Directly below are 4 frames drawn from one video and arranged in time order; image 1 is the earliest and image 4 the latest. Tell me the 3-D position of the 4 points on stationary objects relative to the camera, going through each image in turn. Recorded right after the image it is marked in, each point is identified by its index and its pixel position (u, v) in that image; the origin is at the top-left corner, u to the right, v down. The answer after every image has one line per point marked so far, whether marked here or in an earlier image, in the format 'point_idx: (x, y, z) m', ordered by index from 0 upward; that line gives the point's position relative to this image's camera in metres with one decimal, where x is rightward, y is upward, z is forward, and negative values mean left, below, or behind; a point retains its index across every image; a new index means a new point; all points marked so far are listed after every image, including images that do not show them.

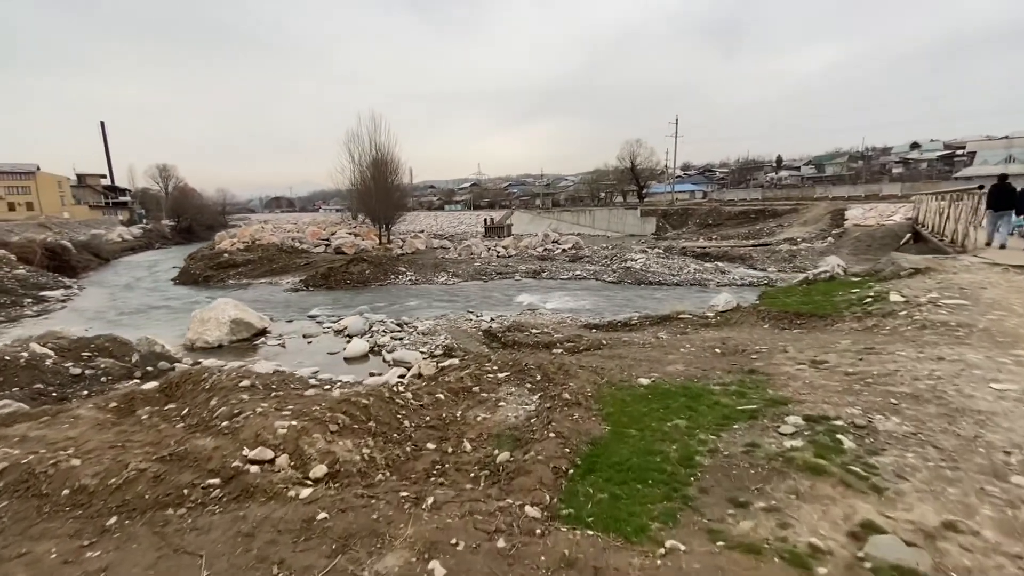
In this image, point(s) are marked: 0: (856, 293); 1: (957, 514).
0: (+6.0, -0.1, +8.2) m
1: (+2.2, -1.1, +2.3) m
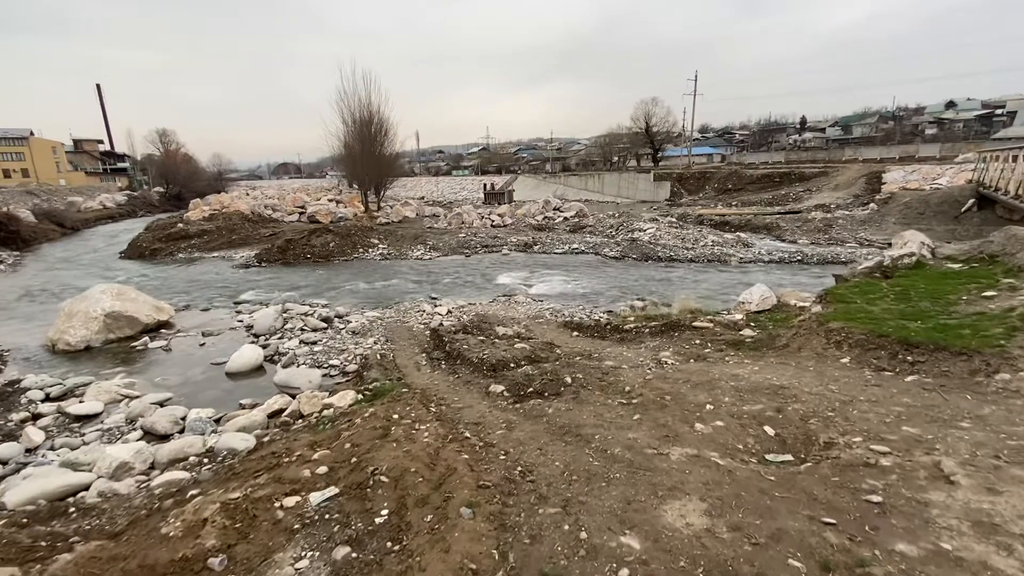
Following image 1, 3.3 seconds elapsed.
0: (+5.0, -0.1, +4.9) m
1: (+1.0, -1.5, -0.9) m
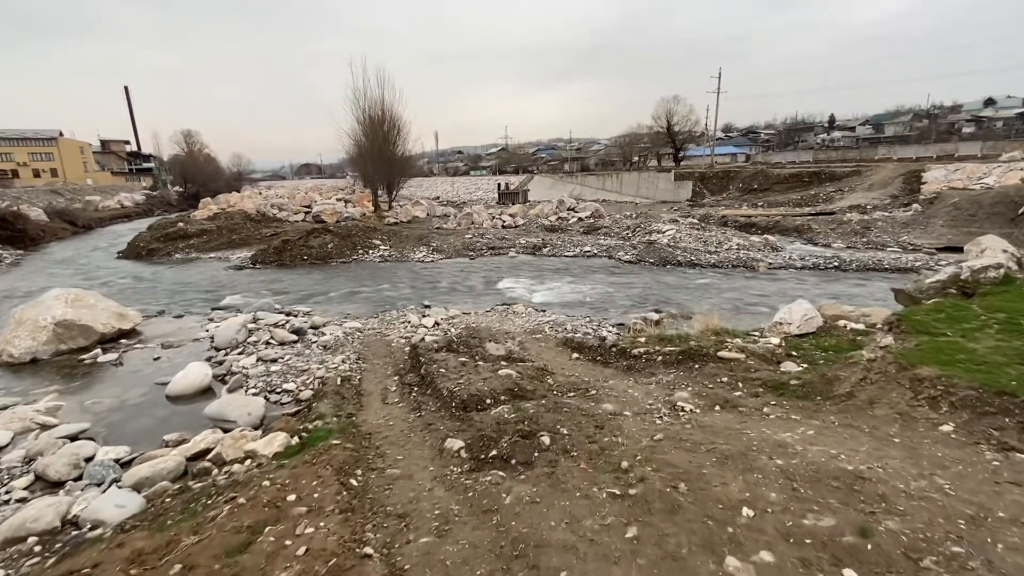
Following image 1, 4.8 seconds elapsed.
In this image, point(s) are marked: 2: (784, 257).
0: (+4.7, -0.4, +3.4) m
1: (+0.4, -1.7, -2.2) m
2: (+8.9, +1.0, +15.3) m
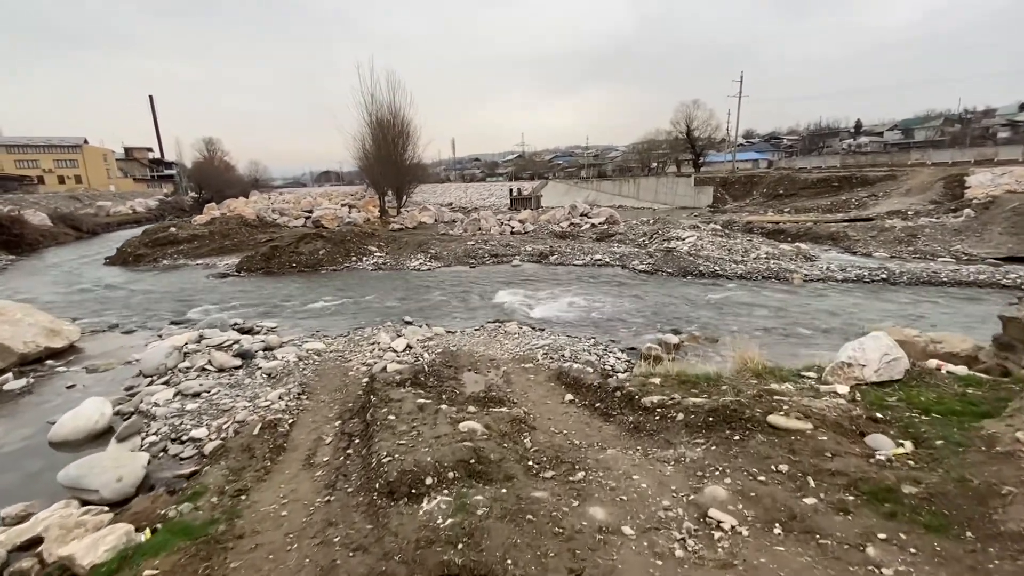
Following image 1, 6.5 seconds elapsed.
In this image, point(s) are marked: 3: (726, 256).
0: (+4.2, -0.6, +1.6) m
1: (-0.2, -1.8, -3.8) m
2: (+8.9, +0.6, +13.4) m
3: (+6.8, +1.0, +15.0) m
